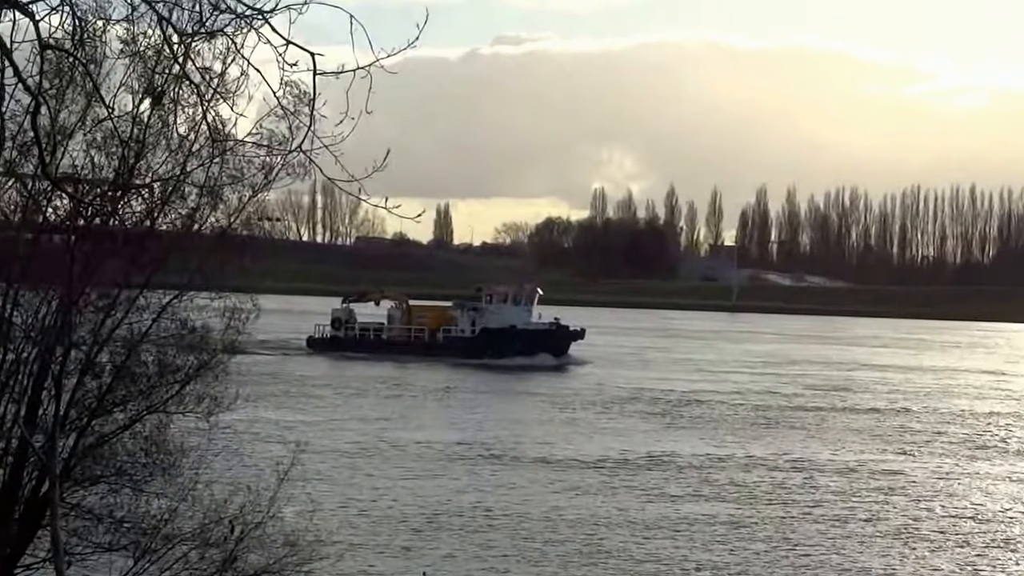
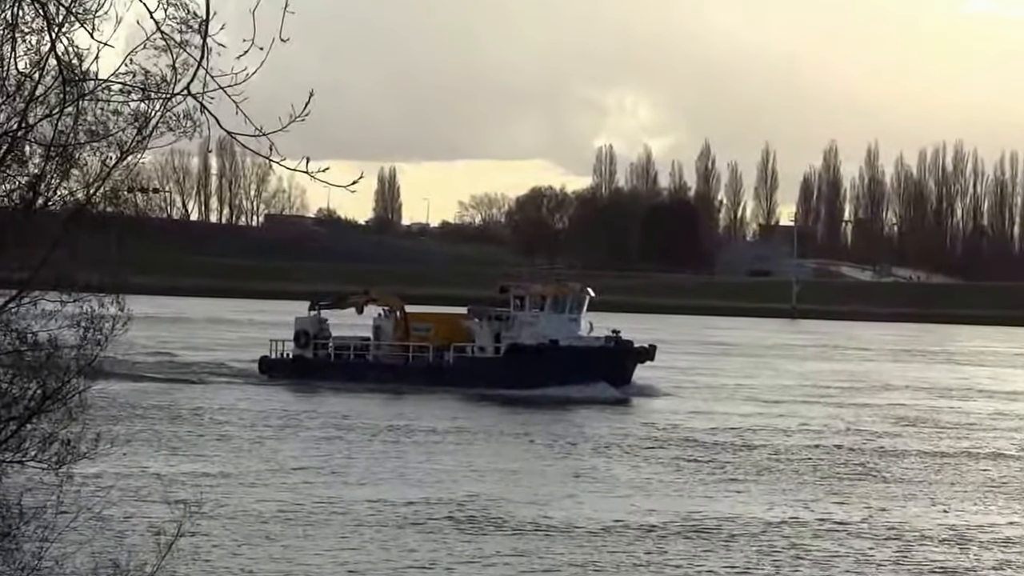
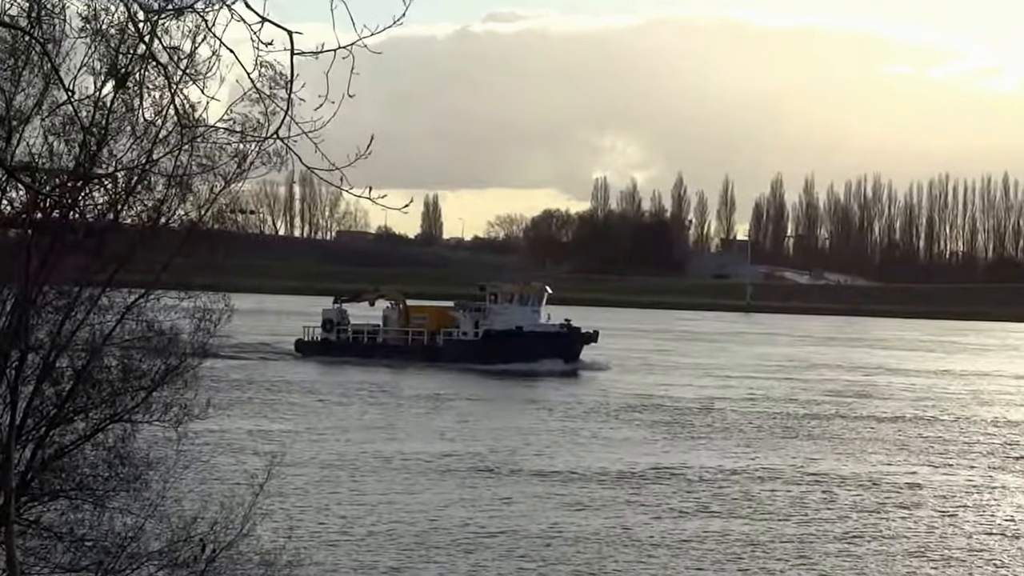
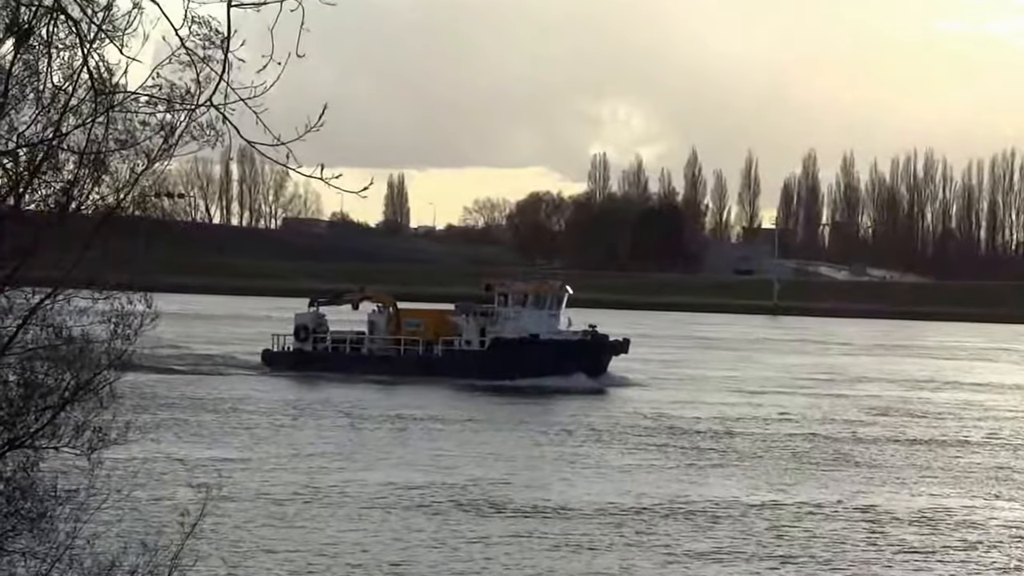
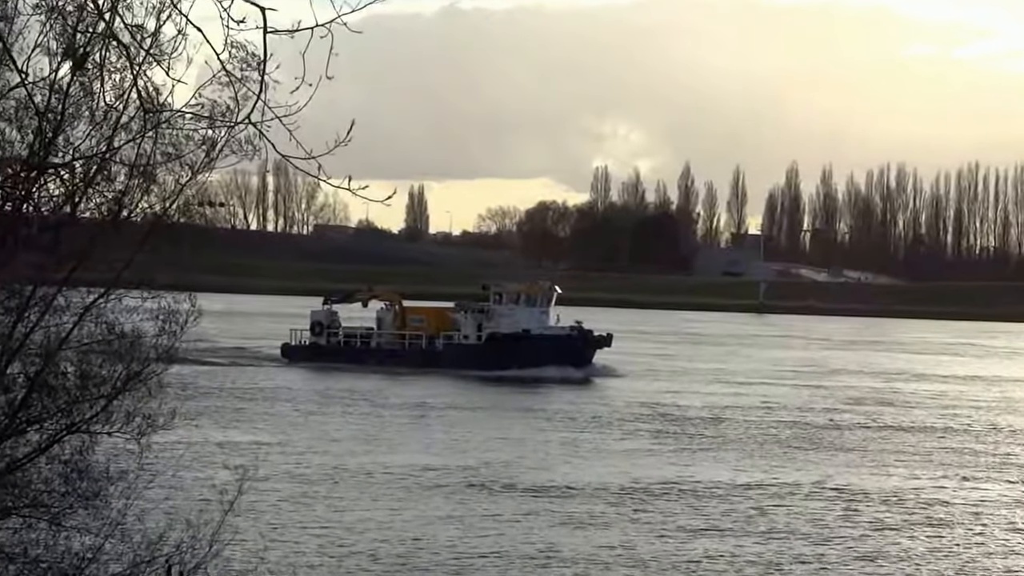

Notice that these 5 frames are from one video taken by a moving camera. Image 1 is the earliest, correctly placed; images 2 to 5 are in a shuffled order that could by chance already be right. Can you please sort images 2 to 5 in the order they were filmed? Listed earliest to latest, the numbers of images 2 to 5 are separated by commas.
3, 5, 4, 2
